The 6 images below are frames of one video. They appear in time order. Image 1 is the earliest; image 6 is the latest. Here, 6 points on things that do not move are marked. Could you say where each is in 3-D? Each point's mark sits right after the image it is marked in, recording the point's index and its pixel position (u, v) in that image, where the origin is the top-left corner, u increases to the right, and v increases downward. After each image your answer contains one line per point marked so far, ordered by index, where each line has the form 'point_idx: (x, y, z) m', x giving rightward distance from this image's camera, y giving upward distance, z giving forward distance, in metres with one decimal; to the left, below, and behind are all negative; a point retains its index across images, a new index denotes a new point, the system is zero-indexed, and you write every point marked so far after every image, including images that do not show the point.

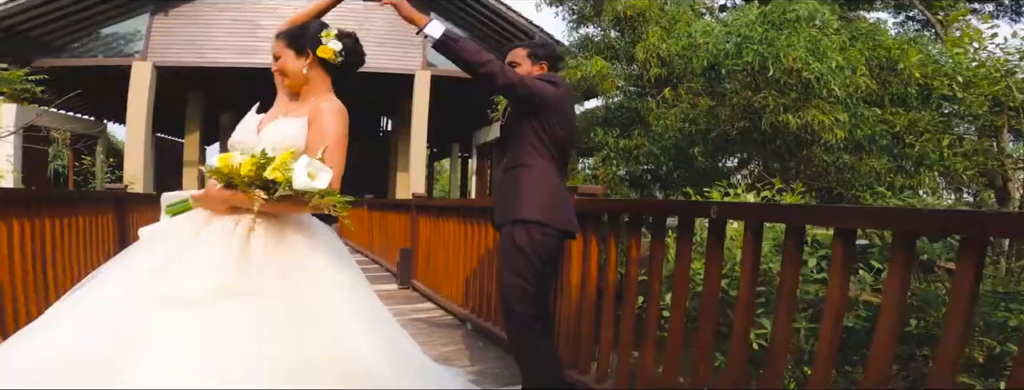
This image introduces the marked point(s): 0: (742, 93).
0: (+1.7, +0.8, +5.4) m
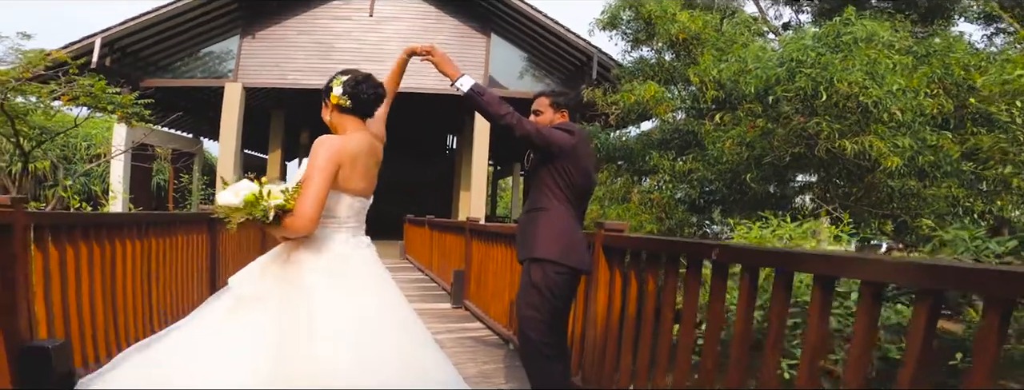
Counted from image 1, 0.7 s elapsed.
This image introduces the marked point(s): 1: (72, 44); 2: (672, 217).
0: (+2.2, +0.6, +5.4) m
1: (-5.9, +2.1, +9.4) m
2: (+1.6, -0.2, +6.9) m
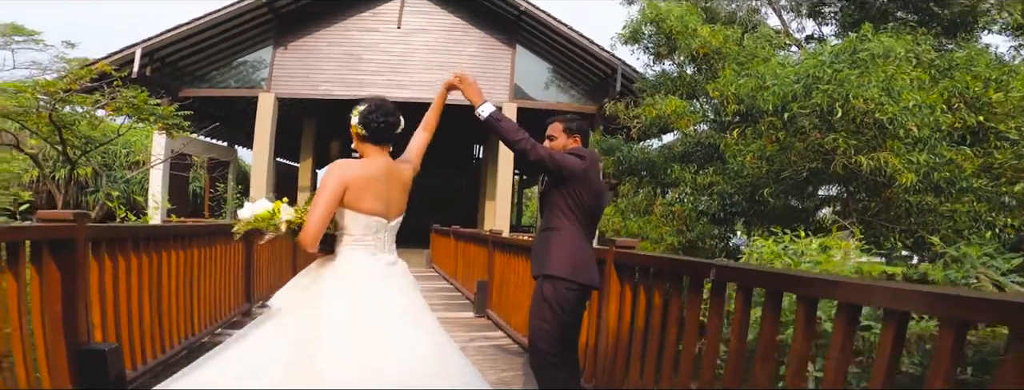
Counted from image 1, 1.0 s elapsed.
0: (+2.3, +0.5, +5.5) m
1: (-5.6, +2.0, +9.8) m
2: (+1.8, -0.4, +7.0) m
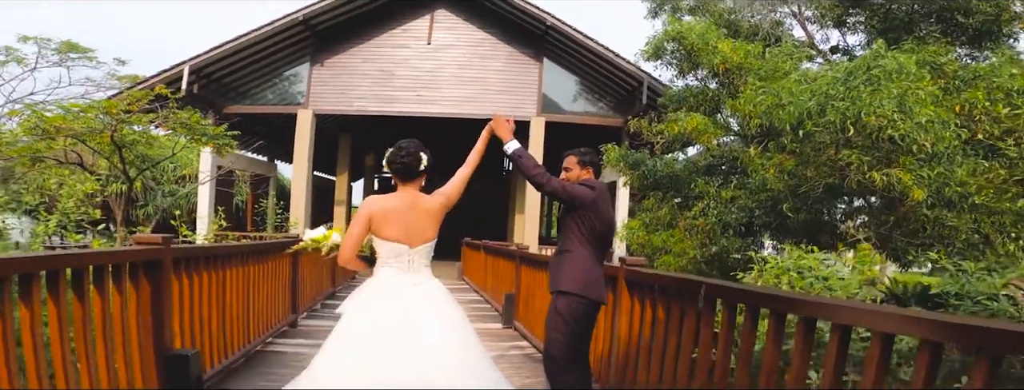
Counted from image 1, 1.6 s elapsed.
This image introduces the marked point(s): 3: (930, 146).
0: (+2.5, +0.4, +5.7) m
1: (-5.2, +1.8, +10.4) m
2: (+2.1, -0.5, +7.2) m
3: (+3.1, +0.4, +5.2) m
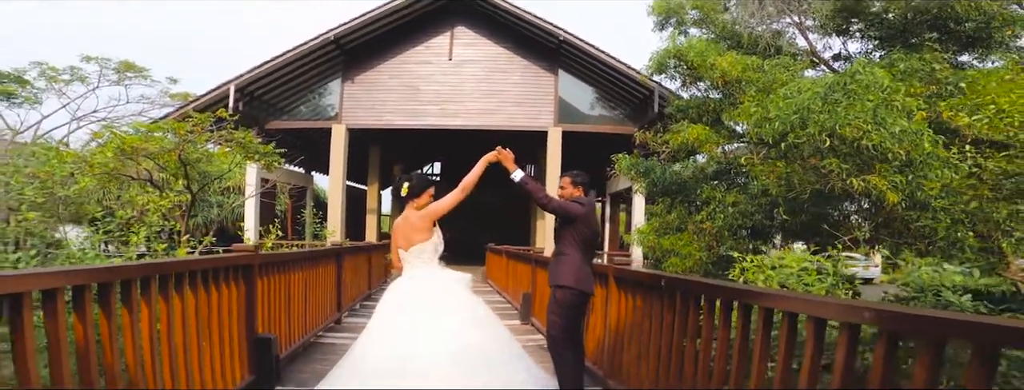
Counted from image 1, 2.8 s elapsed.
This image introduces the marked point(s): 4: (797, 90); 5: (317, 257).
0: (+2.7, +0.3, +6.3) m
1: (-4.9, +1.6, +11.3) m
2: (+2.3, -0.5, +7.8) m
3: (+3.2, +0.3, +5.8) m
4: (+2.7, +1.0, +6.6) m
5: (-1.5, -0.4, +5.2) m
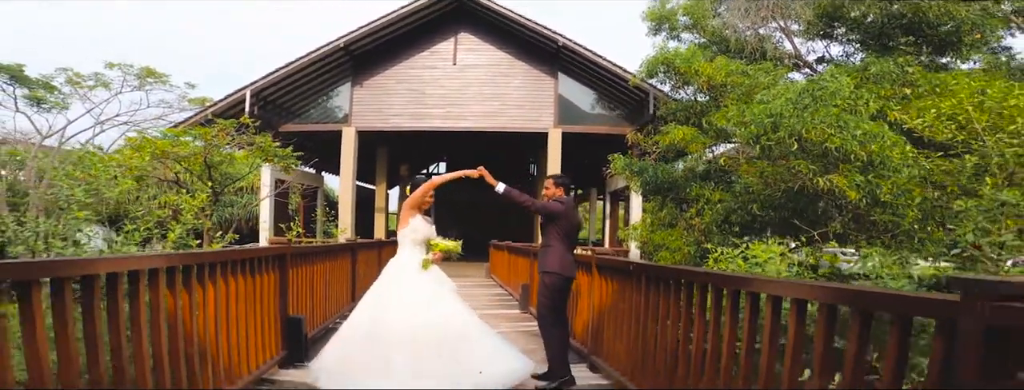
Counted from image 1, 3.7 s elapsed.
0: (+2.7, +0.4, +6.8) m
1: (-4.9, +1.6, +11.9) m
2: (+2.3, -0.5, +8.4) m
3: (+3.2, +0.4, +6.3) m
4: (+2.7, +1.0, +7.2) m
5: (-1.5, -0.5, +5.8) m
